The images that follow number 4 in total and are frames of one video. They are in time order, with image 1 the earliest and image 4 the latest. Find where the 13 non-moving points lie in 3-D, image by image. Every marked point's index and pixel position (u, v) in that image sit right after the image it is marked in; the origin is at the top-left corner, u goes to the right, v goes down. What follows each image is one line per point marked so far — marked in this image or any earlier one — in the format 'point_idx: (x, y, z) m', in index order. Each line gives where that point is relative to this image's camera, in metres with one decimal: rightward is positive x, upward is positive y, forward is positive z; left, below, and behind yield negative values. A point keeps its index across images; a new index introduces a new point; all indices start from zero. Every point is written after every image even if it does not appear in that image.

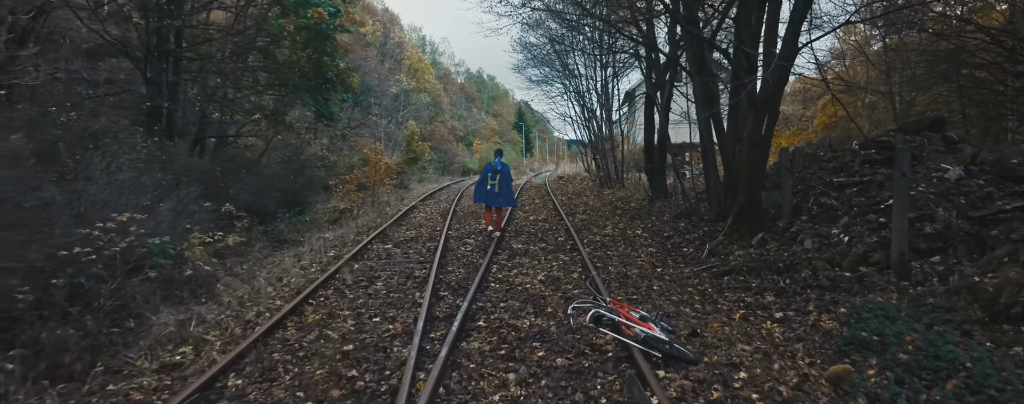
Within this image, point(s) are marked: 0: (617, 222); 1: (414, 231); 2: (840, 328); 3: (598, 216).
0: (+2.3, -0.5, +11.7) m
1: (-2.0, -0.6, +11.0) m
2: (+2.6, -1.0, +4.3) m
3: (+2.1, -0.3, +13.1) m
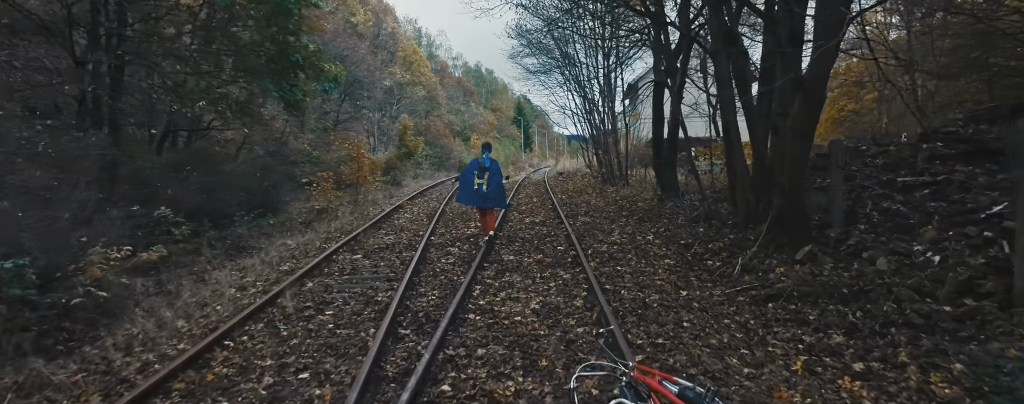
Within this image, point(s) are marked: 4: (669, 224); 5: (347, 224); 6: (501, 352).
0: (+2.1, -0.5, +10.3) m
1: (-2.1, -0.6, +9.7) m
2: (+2.5, -1.1, +2.9) m
3: (+2.0, -0.3, +11.8) m
4: (+2.9, -0.4, +10.1) m
5: (-3.5, -0.5, +11.5) m
6: (-0.1, -1.0, +3.7) m
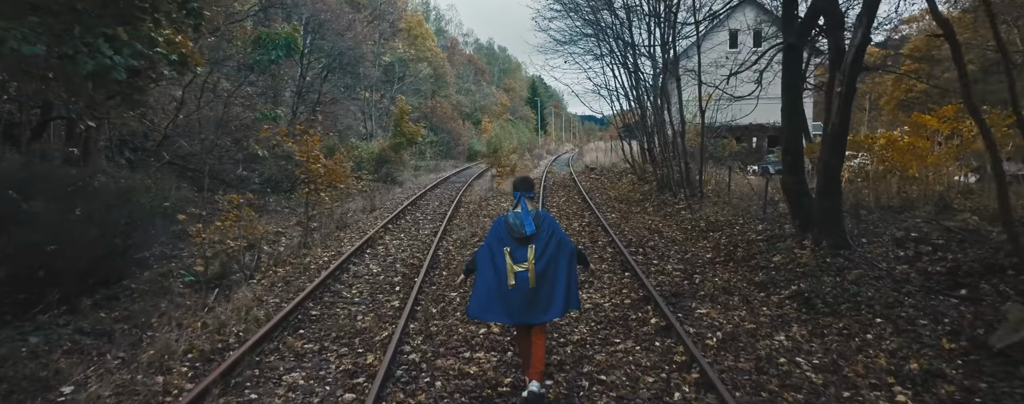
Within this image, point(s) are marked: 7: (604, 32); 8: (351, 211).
0: (+2.6, -1.2, +4.8) m
1: (-1.7, -1.4, +4.3) m
2: (+2.8, -2.1, -2.6) m
3: (+2.5, -1.1, +6.3) m
4: (+3.4, -1.2, +4.5) m
5: (-3.0, -1.2, +6.1) m
6: (+0.3, -2.0, -1.7) m
7: (+3.0, +5.4, +17.6) m
8: (-4.5, -0.3, +15.2) m
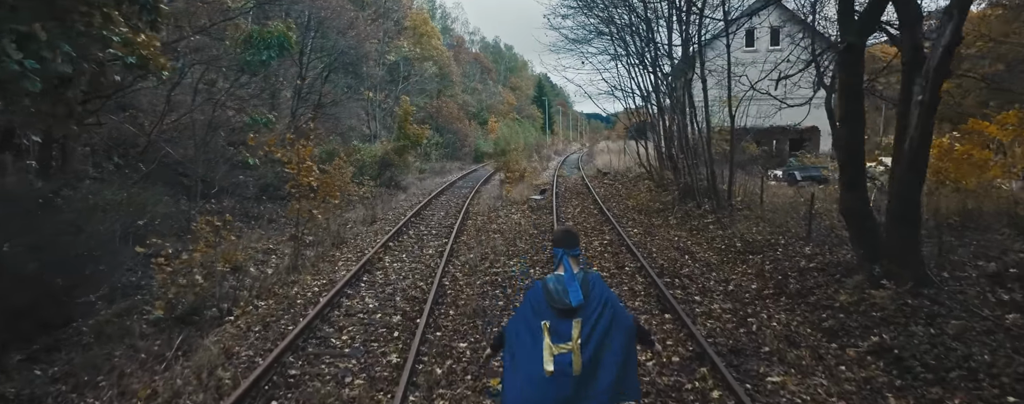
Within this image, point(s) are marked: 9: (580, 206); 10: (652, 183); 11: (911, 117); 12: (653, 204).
0: (+2.8, -1.6, +3.7) m
1: (-1.5, -1.7, +3.2) m
2: (+2.9, -2.5, -3.7) m
3: (+2.7, -1.4, +5.1) m
4: (+3.6, -1.5, +3.4) m
5: (-2.8, -1.5, +5.0) m
6: (+0.4, -2.4, -2.8) m
7: (+3.3, +5.1, +16.4) m
8: (-4.2, -0.5, +14.1) m
9: (+2.0, -0.1, +16.1) m
10: (+5.1, +0.7, +19.7) m
11: (+4.6, +1.0, +6.2) m
12: (+4.2, -0.1, +16.2) m
